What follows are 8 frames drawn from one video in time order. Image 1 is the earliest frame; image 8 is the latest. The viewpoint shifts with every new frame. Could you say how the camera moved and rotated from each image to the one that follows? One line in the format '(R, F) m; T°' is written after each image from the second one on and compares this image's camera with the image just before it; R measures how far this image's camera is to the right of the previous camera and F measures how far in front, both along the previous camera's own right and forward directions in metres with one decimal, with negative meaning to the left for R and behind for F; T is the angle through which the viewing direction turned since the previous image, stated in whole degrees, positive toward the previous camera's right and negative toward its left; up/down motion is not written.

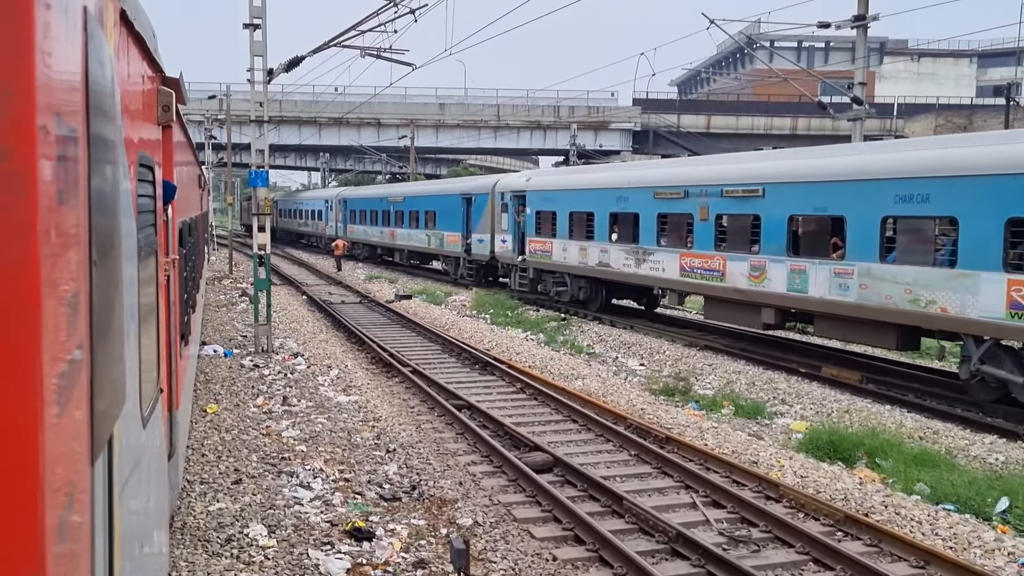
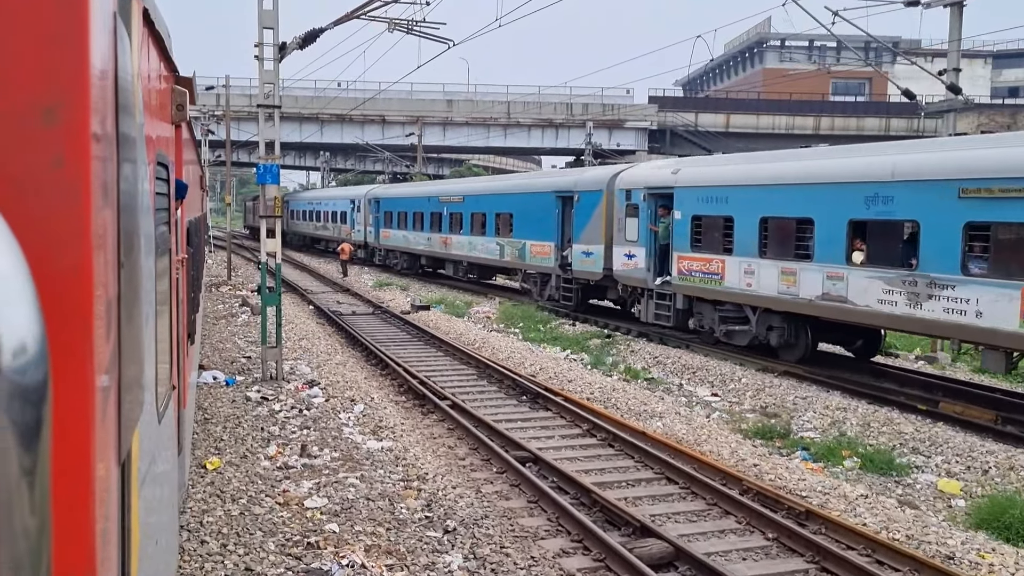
(-0.7, +2.1) m; 0°
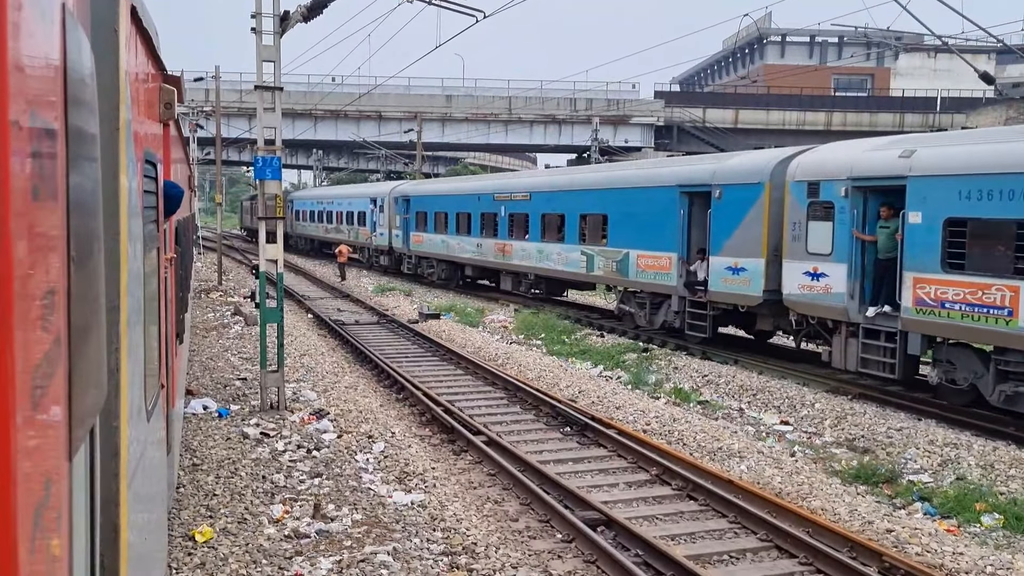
(-0.5, +1.6) m; +1°
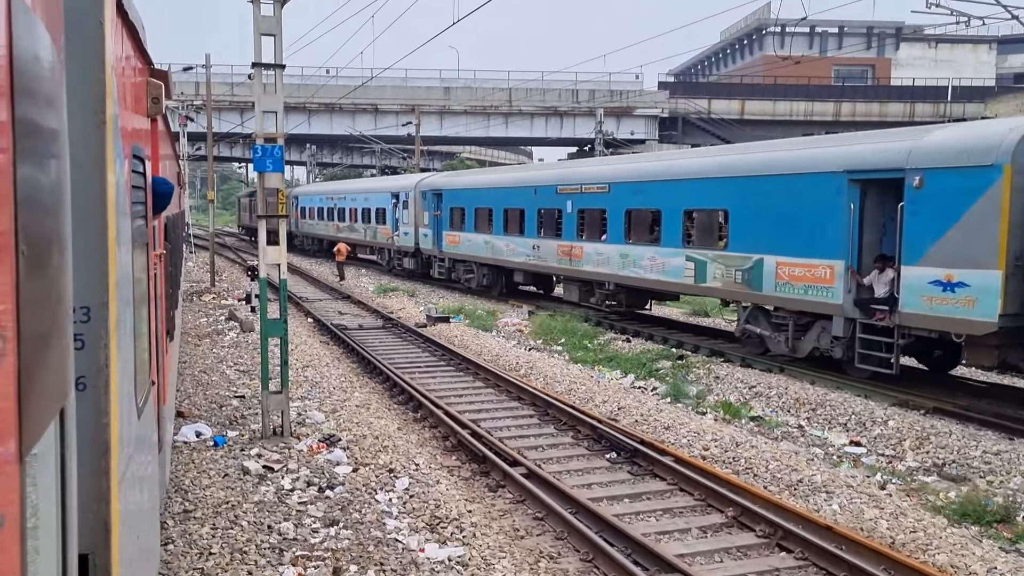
(-0.4, +1.2) m; 0°
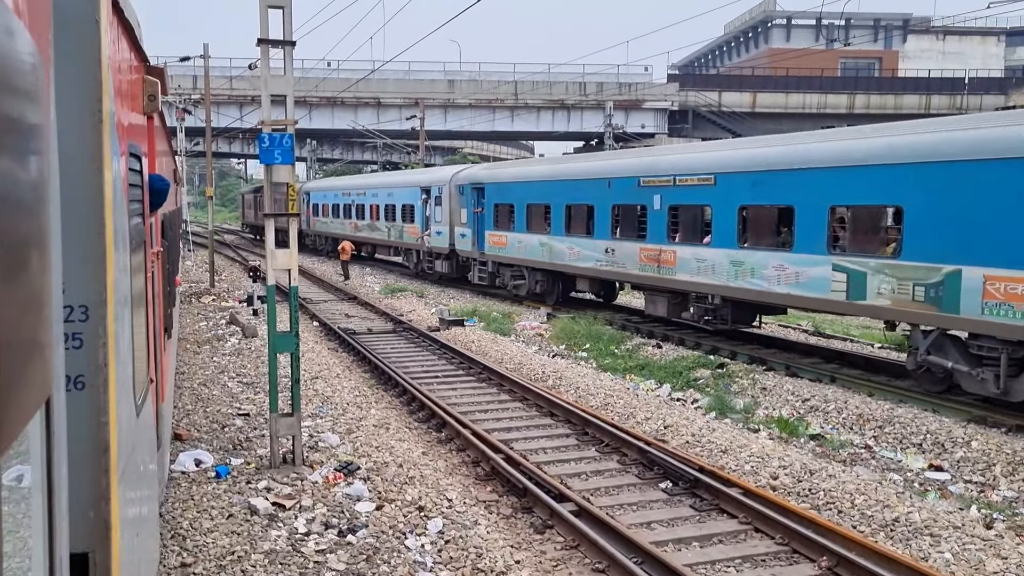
(-0.3, +1.0) m; 0°
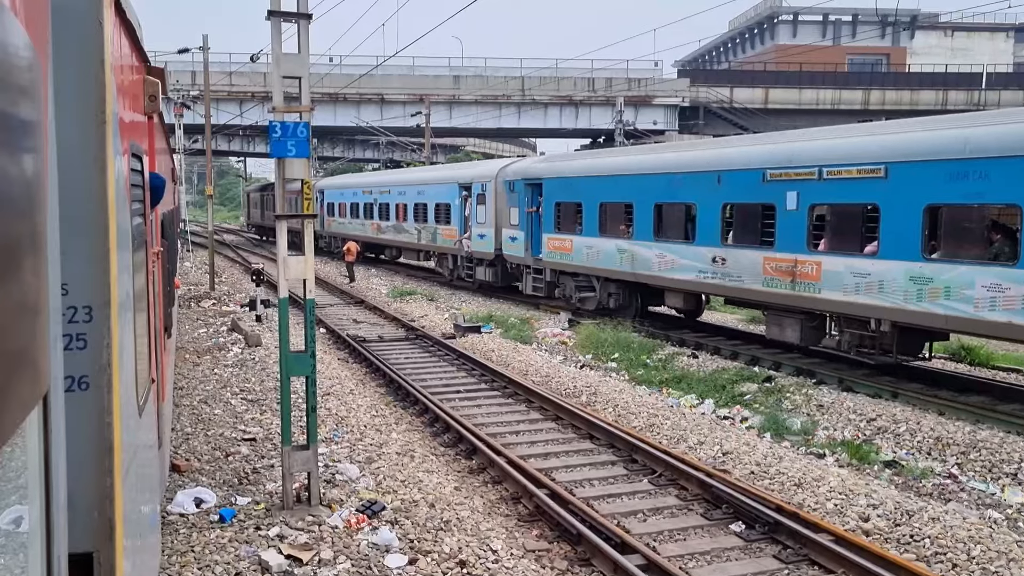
(-0.3, +1.0) m; 0°
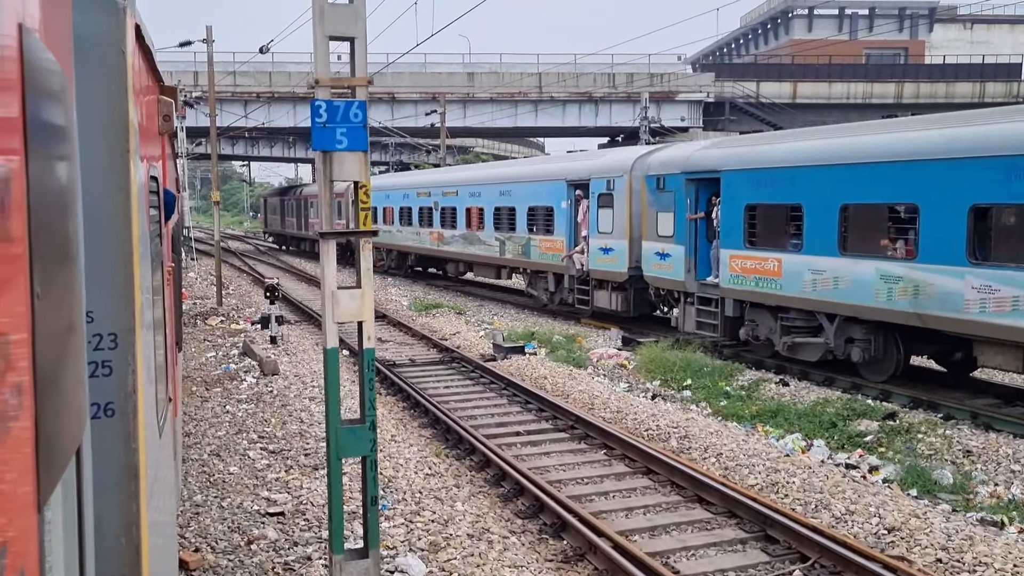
(-0.6, +1.7) m; 0°
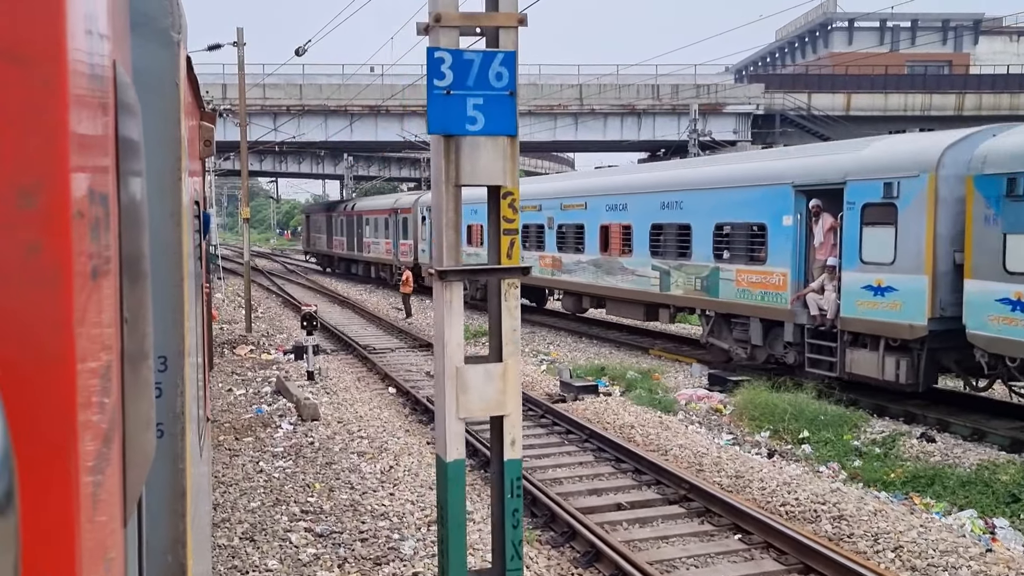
(-0.6, +1.7) m; -1°
